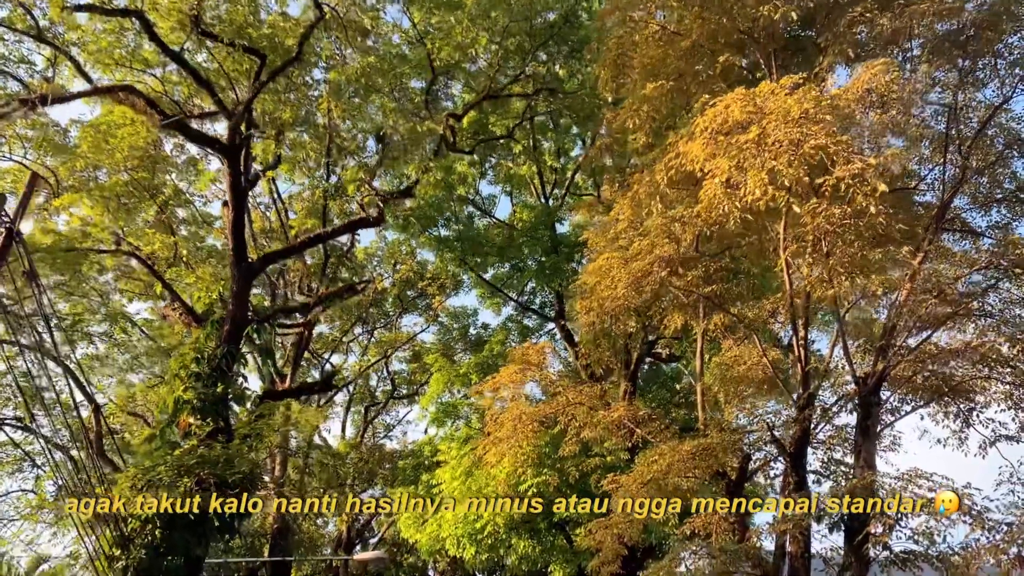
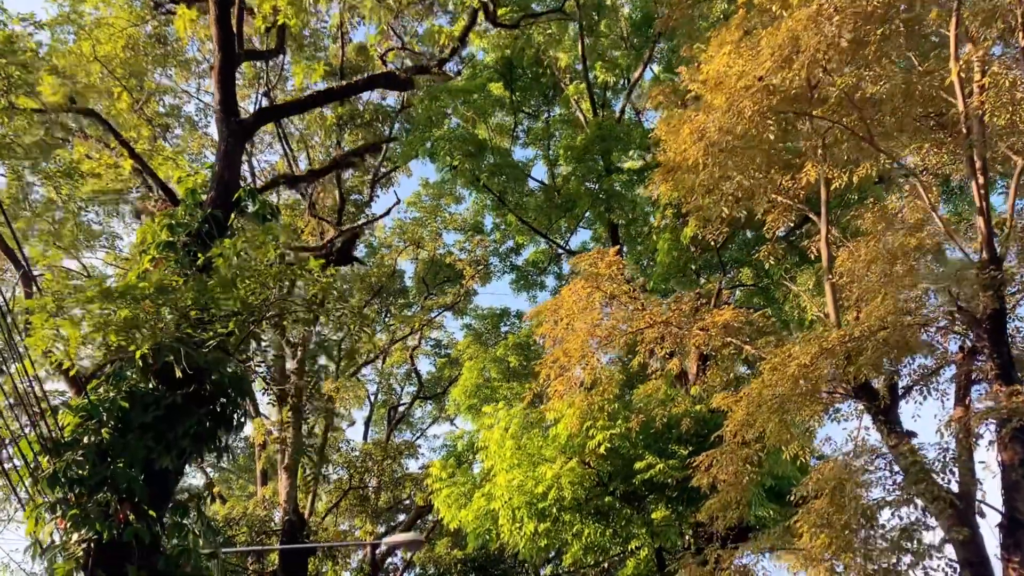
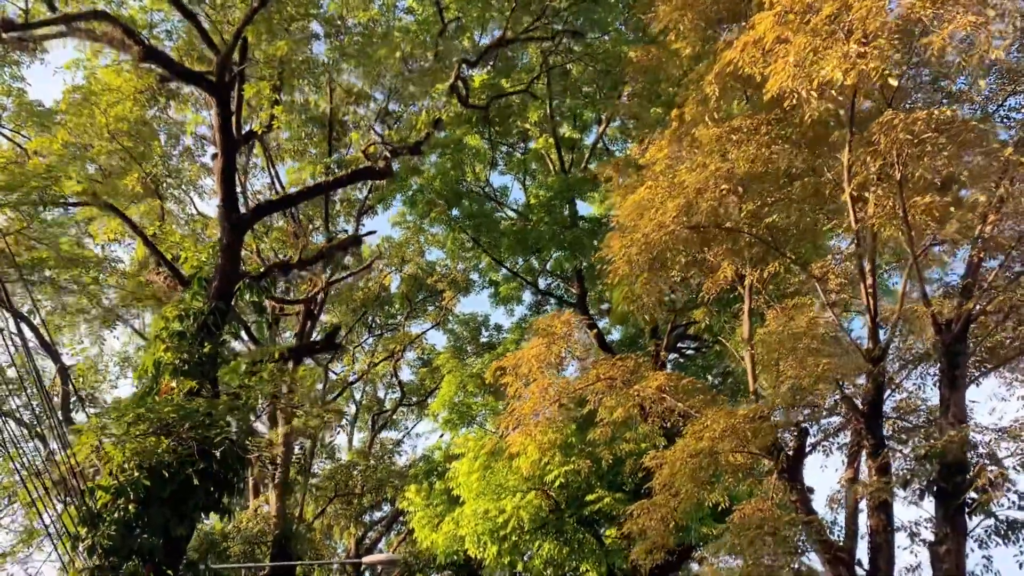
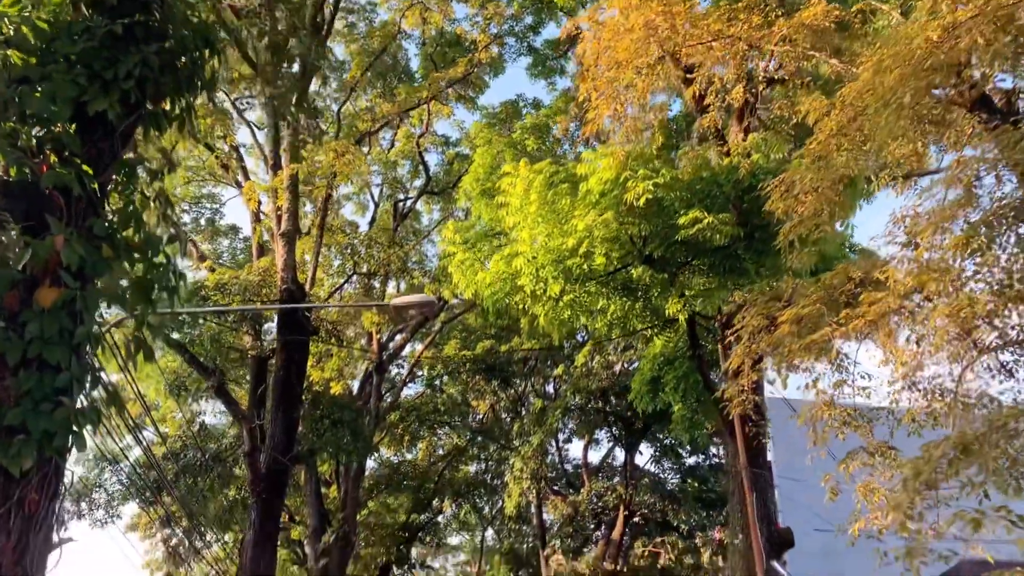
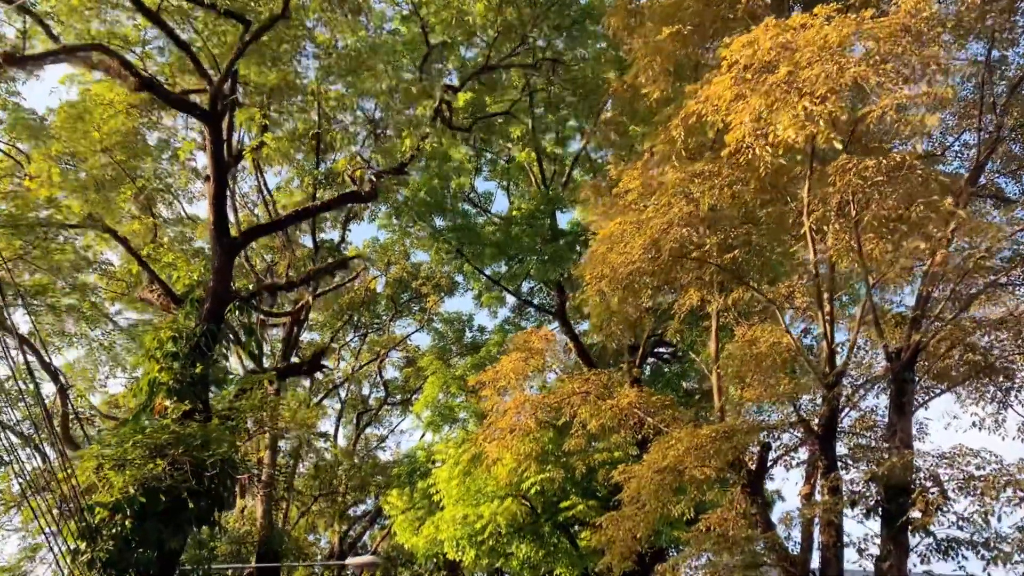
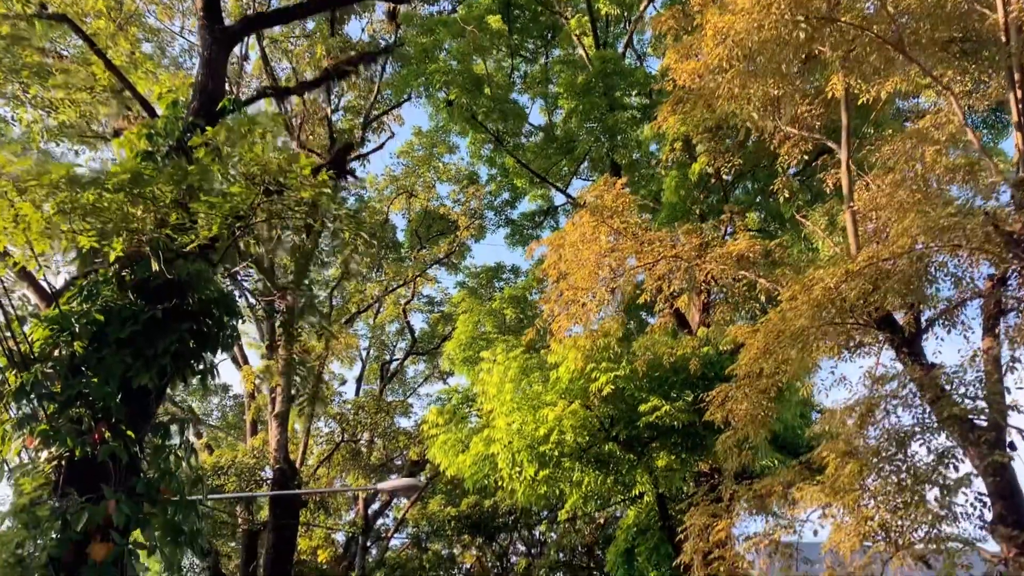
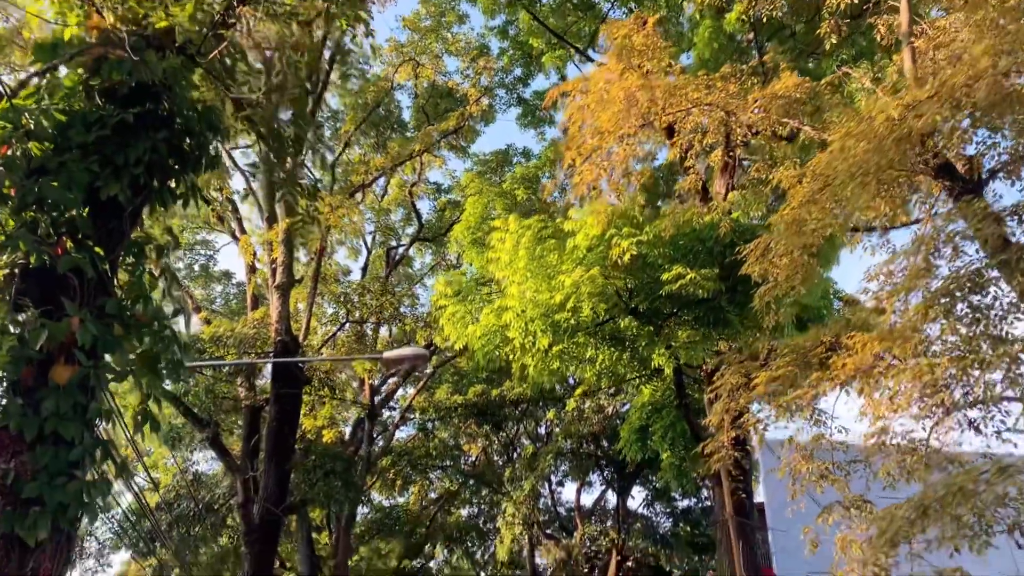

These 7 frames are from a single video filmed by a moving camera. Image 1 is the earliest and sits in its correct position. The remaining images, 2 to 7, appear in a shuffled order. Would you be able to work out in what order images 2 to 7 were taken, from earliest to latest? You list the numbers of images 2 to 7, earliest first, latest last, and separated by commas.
5, 3, 2, 6, 7, 4
